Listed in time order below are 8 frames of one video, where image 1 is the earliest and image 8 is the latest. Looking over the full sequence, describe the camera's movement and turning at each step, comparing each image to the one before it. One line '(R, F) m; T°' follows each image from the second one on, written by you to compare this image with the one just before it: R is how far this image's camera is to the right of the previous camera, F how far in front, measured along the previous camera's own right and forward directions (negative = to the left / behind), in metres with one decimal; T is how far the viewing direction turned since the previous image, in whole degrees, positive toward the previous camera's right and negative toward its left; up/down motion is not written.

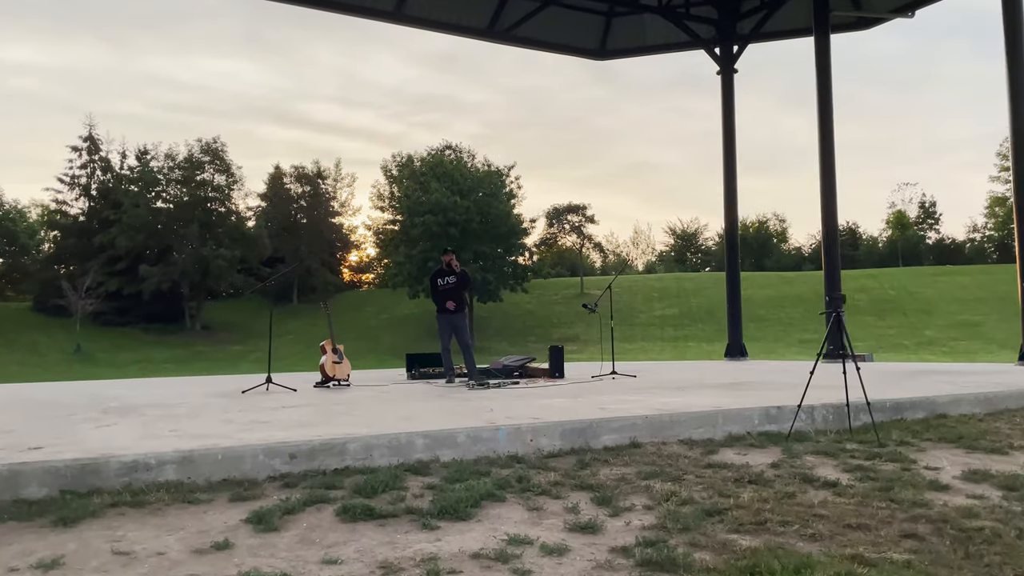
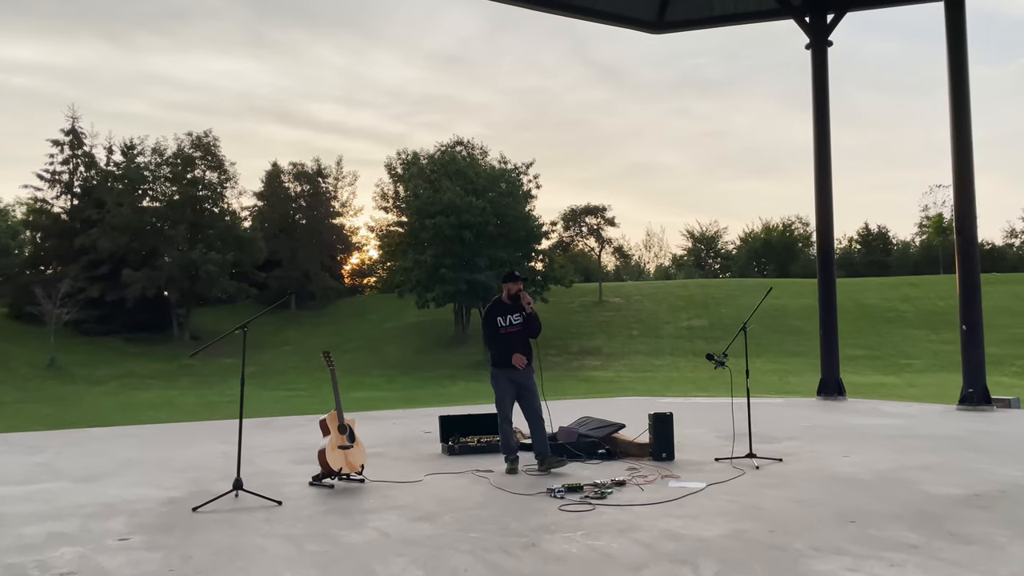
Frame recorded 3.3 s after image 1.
(-0.6, +2.6) m; 0°
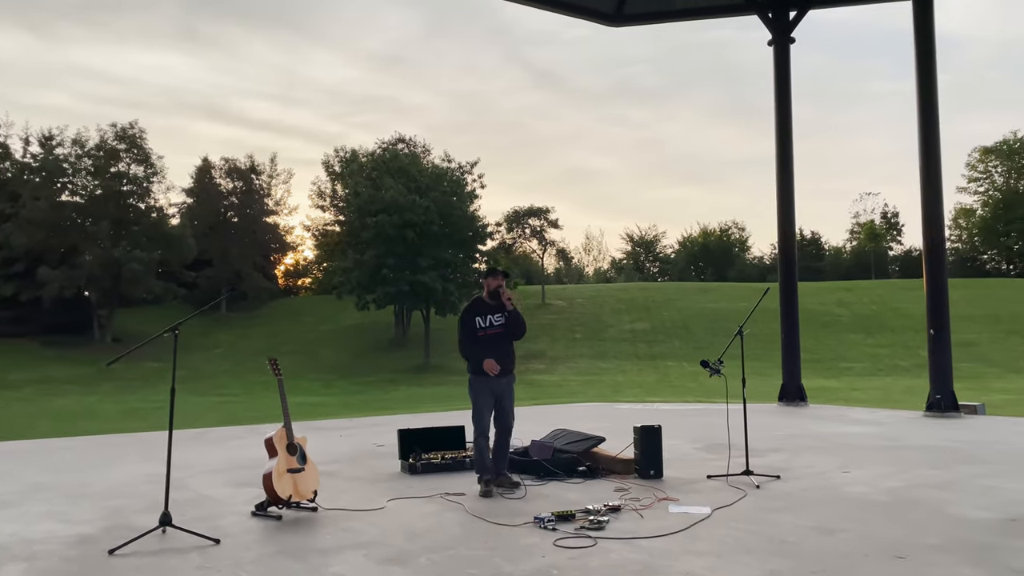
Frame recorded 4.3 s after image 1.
(-0.2, +0.6) m; +5°
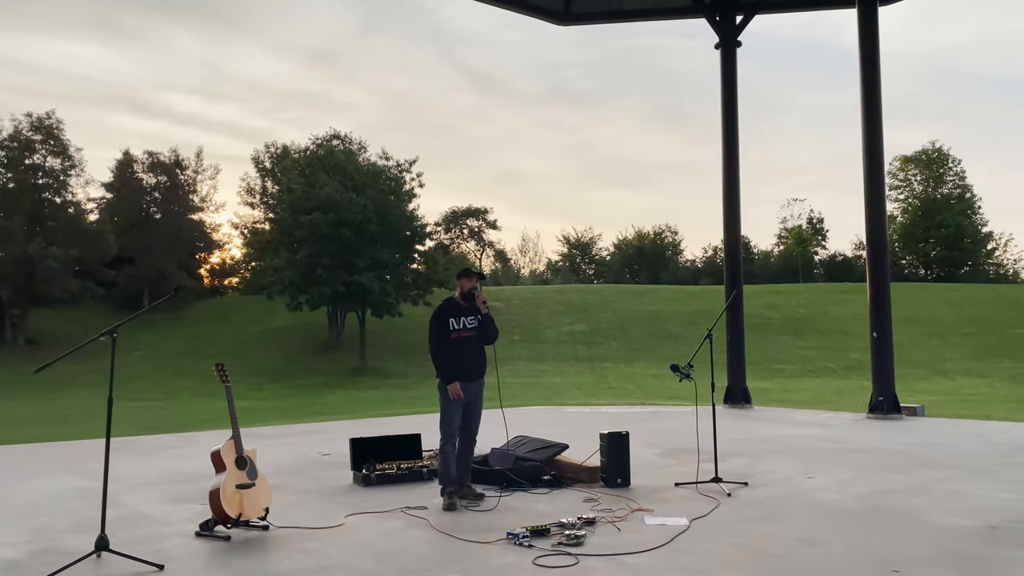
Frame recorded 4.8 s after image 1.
(-0.2, +0.2) m; +5°
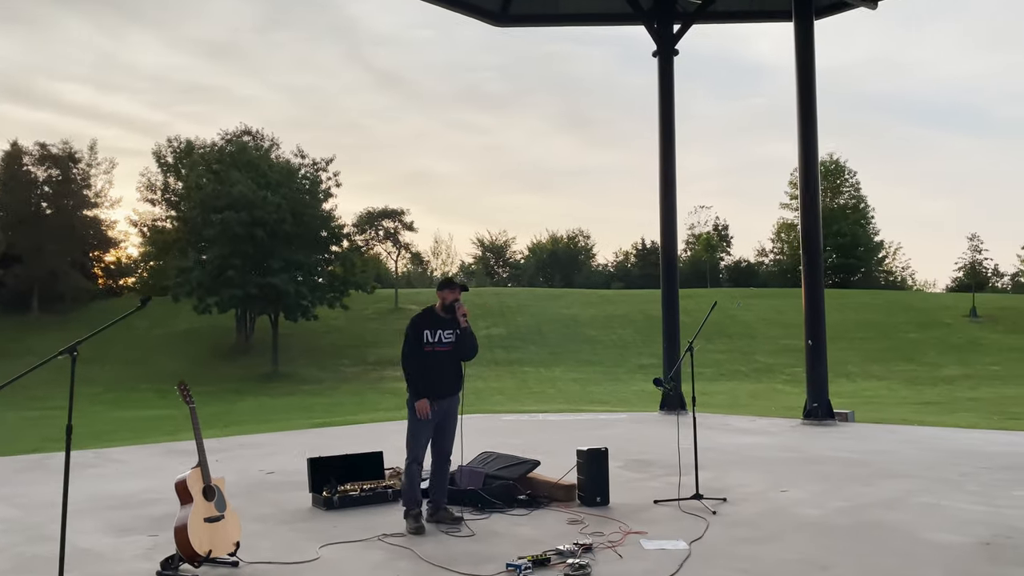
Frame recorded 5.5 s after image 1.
(-0.4, +0.3) m; +7°
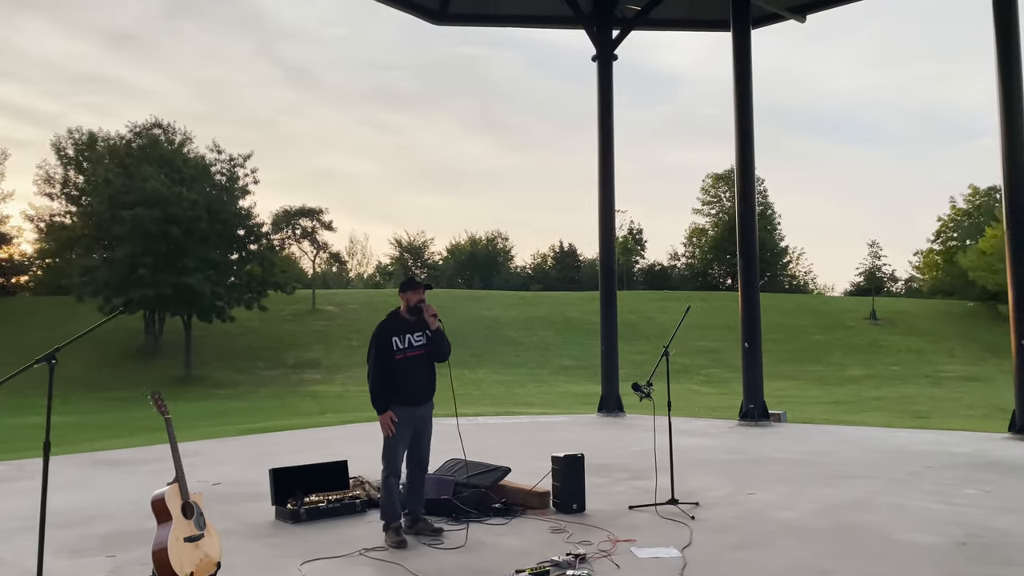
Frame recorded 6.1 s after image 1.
(-0.4, +0.1) m; +6°
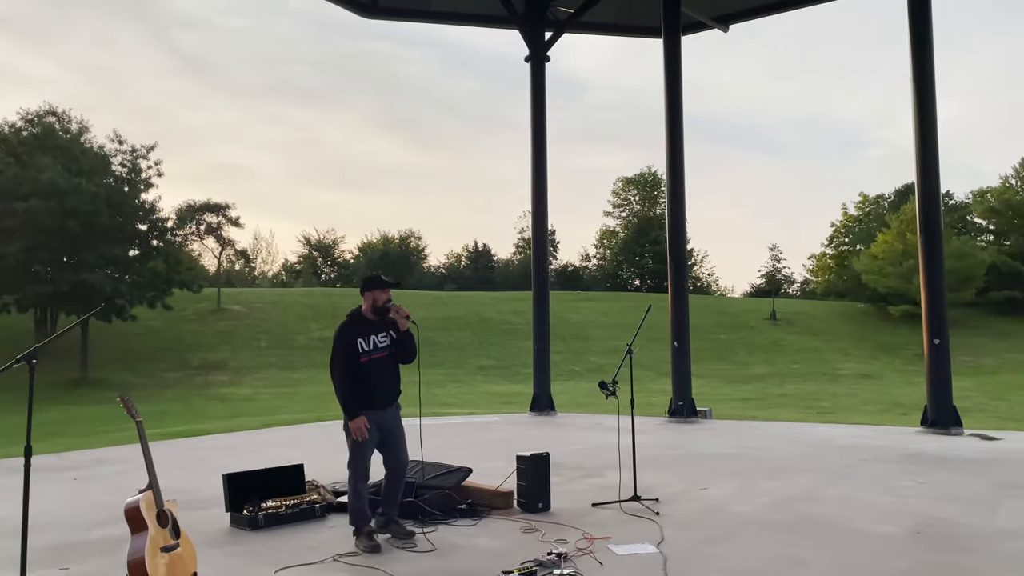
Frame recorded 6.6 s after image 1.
(-0.3, +0.1) m; +7°
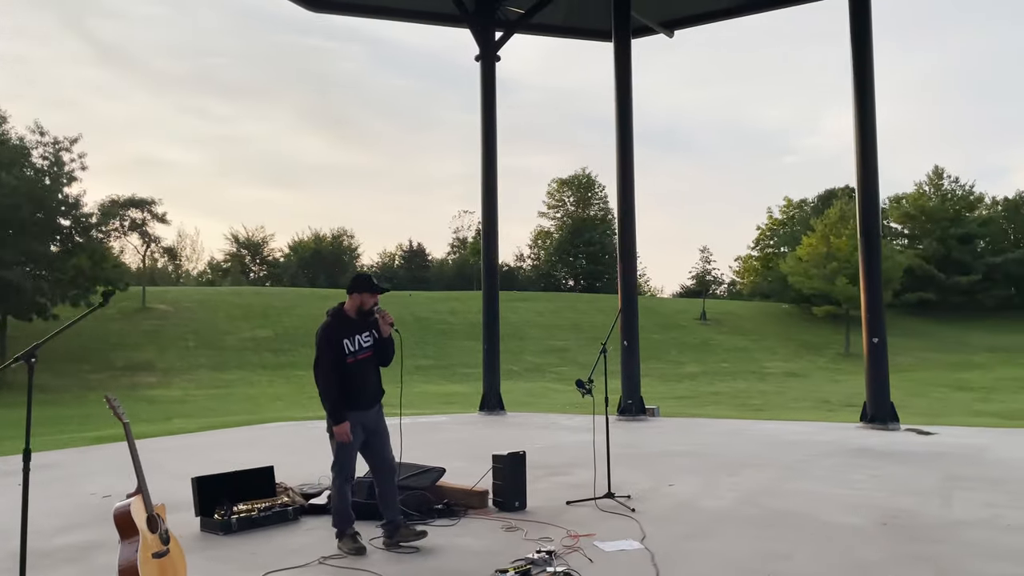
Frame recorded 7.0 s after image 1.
(-0.3, 0.0) m; +5°
